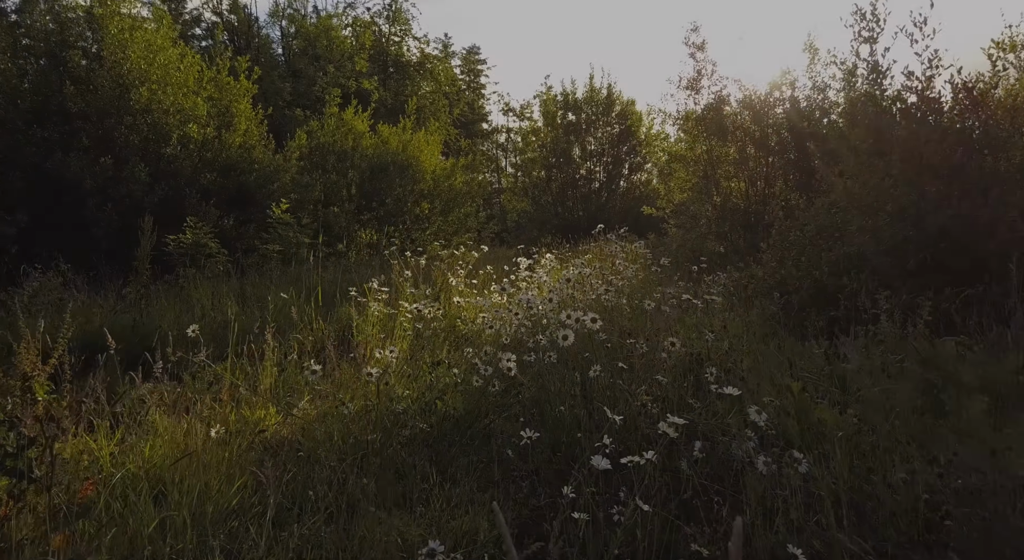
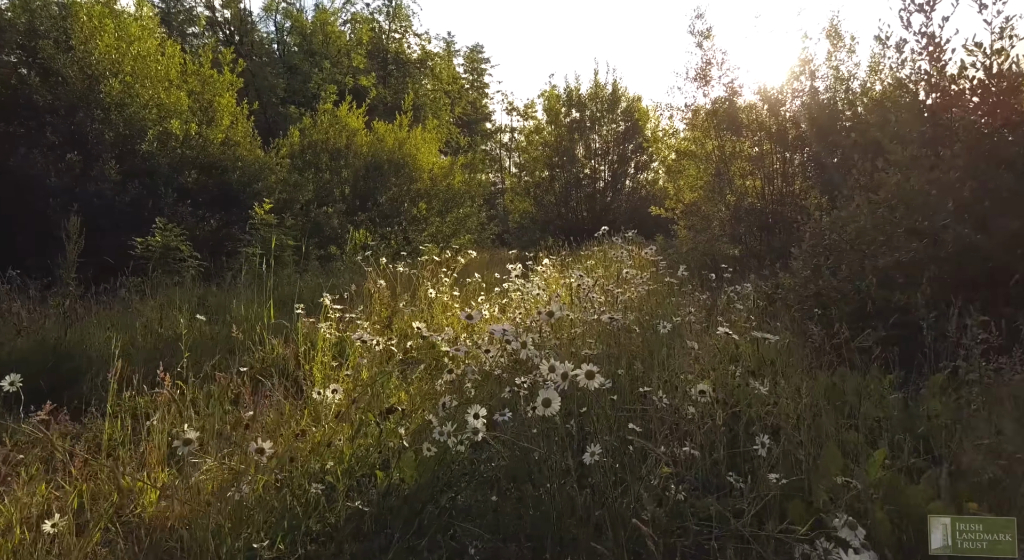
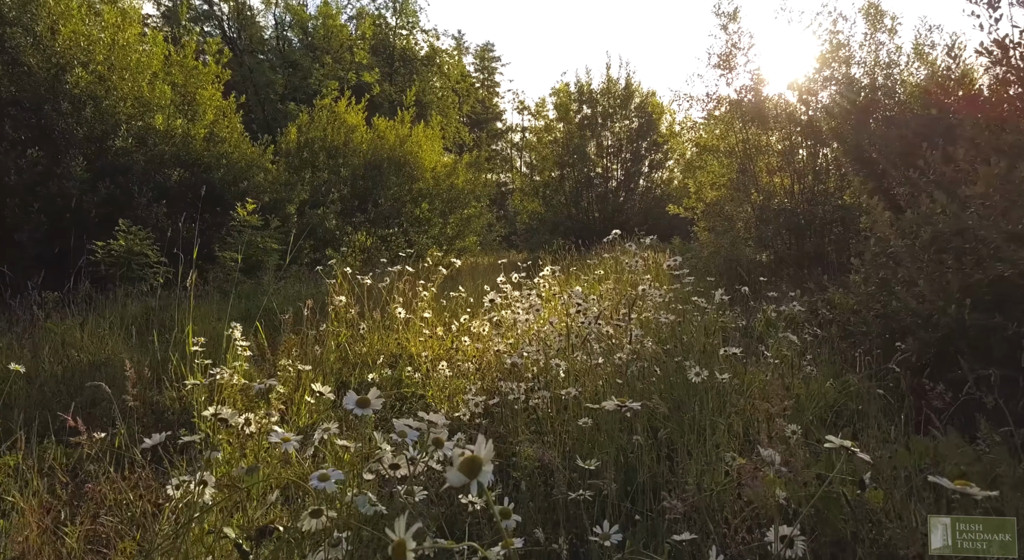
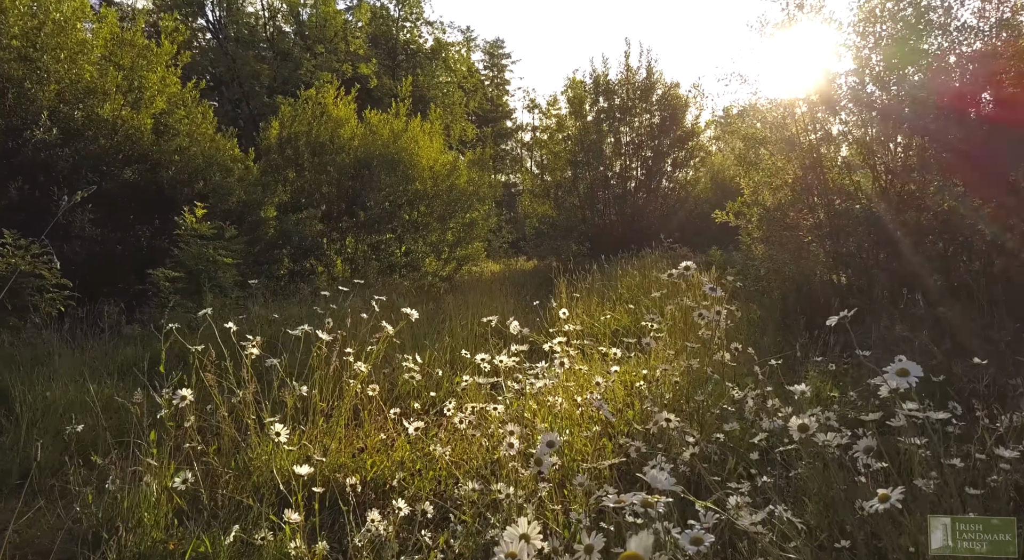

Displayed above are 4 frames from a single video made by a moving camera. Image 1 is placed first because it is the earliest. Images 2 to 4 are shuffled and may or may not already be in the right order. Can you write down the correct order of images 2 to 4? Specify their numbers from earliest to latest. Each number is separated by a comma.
2, 3, 4
